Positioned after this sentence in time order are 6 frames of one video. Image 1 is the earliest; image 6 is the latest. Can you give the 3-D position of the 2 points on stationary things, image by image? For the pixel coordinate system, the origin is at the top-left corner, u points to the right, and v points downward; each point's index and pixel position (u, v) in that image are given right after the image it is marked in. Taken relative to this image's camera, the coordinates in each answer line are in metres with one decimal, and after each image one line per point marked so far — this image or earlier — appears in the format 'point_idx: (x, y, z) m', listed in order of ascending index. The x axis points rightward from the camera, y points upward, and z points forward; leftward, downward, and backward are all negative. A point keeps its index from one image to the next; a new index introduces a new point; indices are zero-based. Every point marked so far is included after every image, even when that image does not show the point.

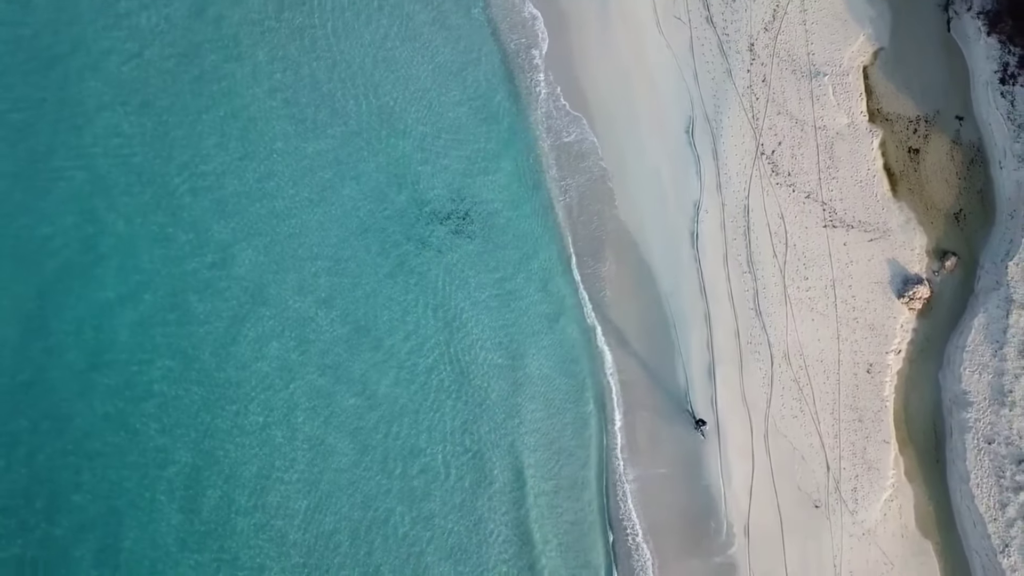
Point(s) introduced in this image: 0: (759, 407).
0: (+3.1, -1.5, +17.0) m
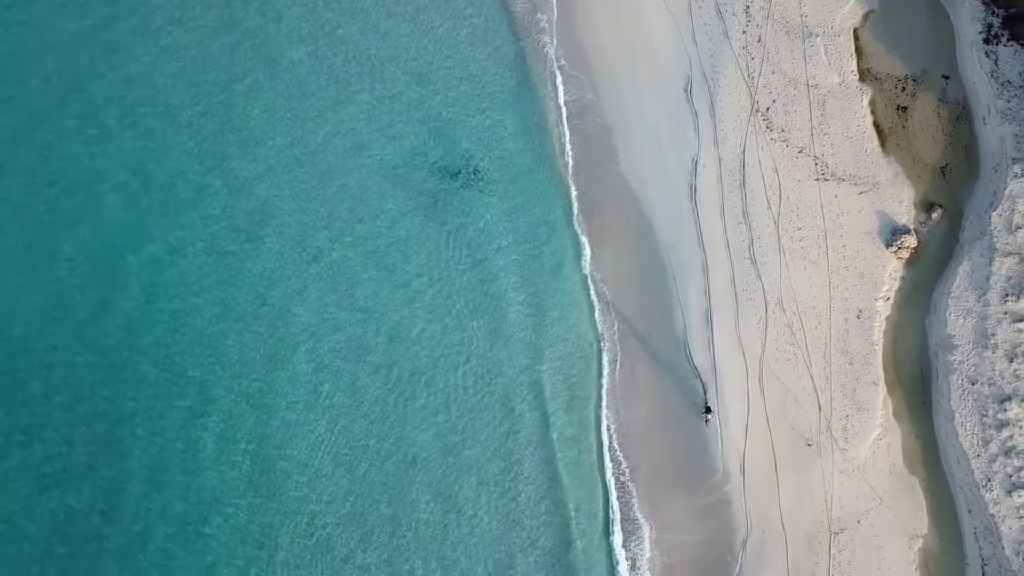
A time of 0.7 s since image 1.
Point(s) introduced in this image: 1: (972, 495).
0: (+3.1, -0.8, +17.8) m
1: (+5.7, -2.6, +17.2) m
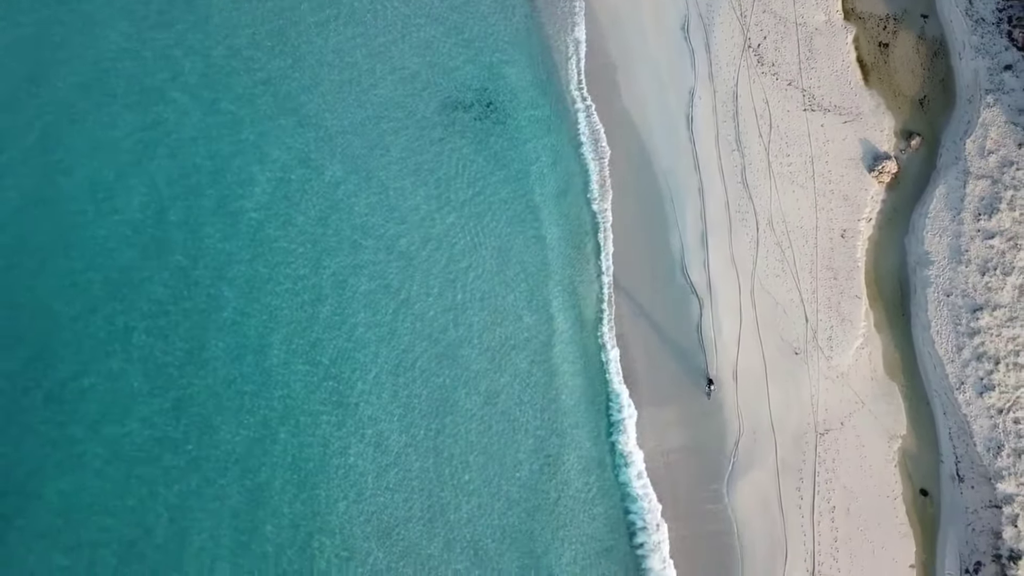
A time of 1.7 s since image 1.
0: (+3.3, +0.3, +19.2) m
1: (+5.9, -1.5, +18.6) m
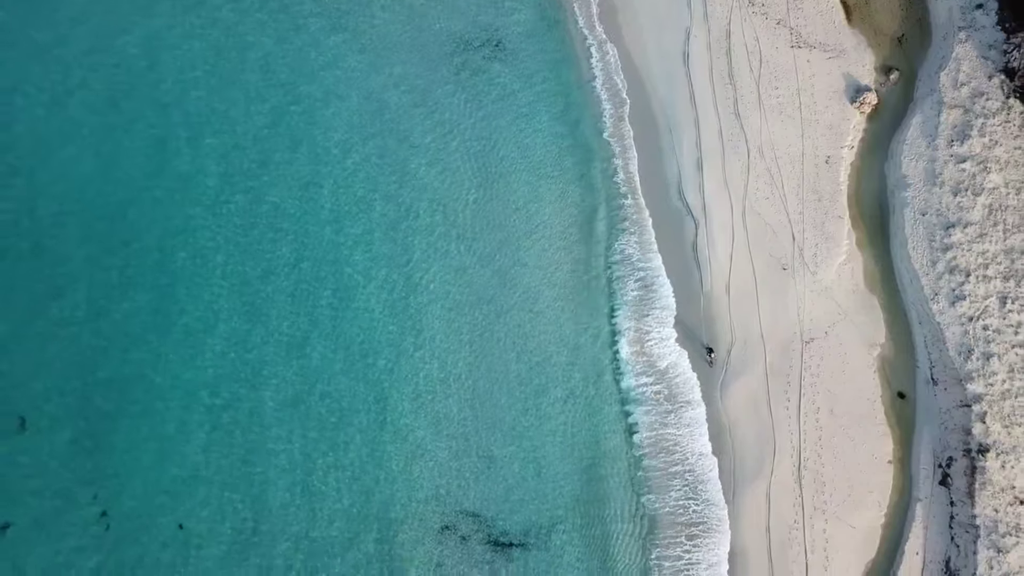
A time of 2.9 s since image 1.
0: (+3.4, +1.5, +20.8) m
1: (+6.0, -0.3, +20.2) m
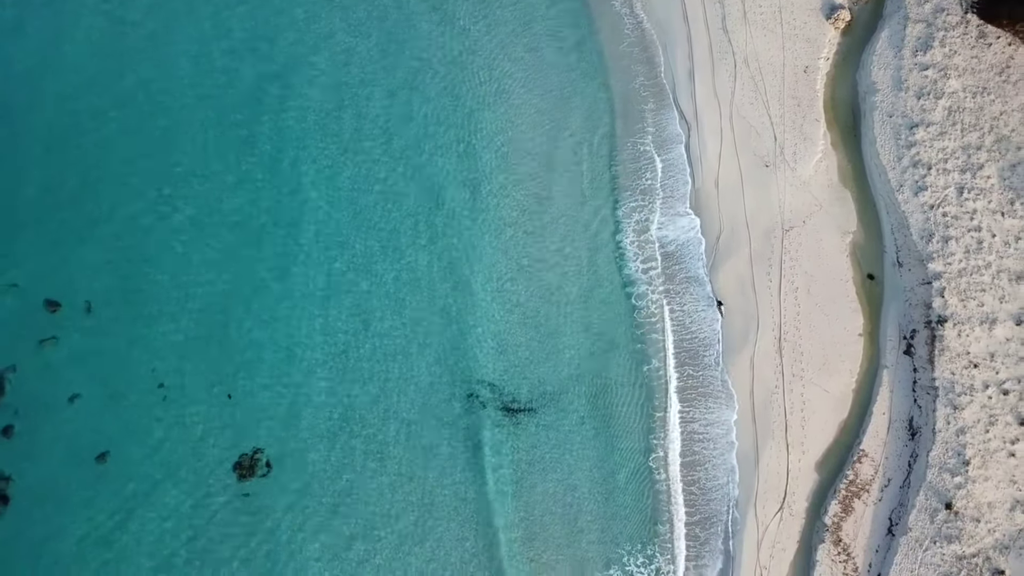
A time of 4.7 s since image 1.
0: (+3.6, +3.2, +23.4) m
1: (+6.2, +1.5, +22.8) m
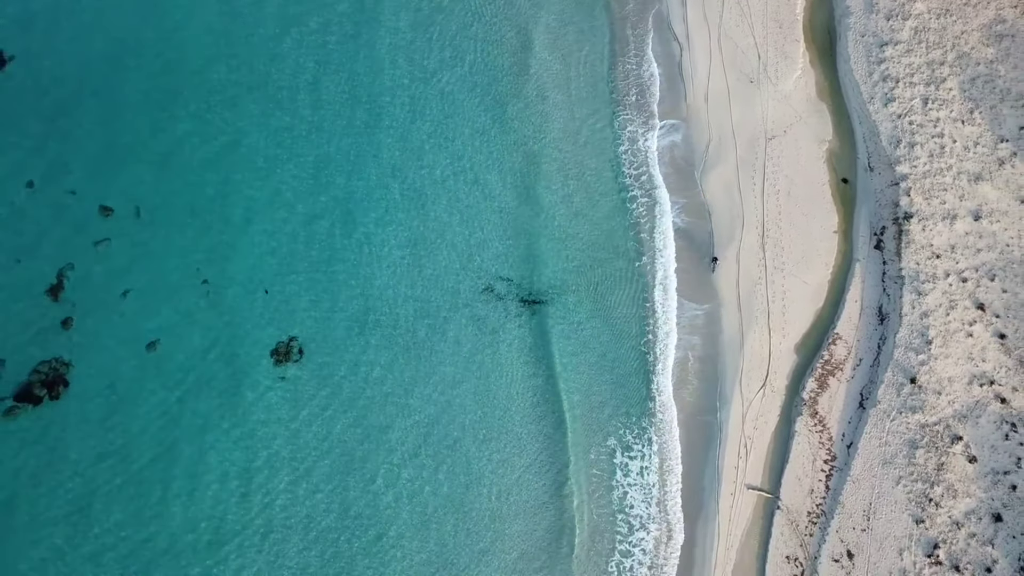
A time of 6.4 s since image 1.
0: (+3.8, +5.0, +25.8) m
1: (+6.4, +3.2, +25.3) m
